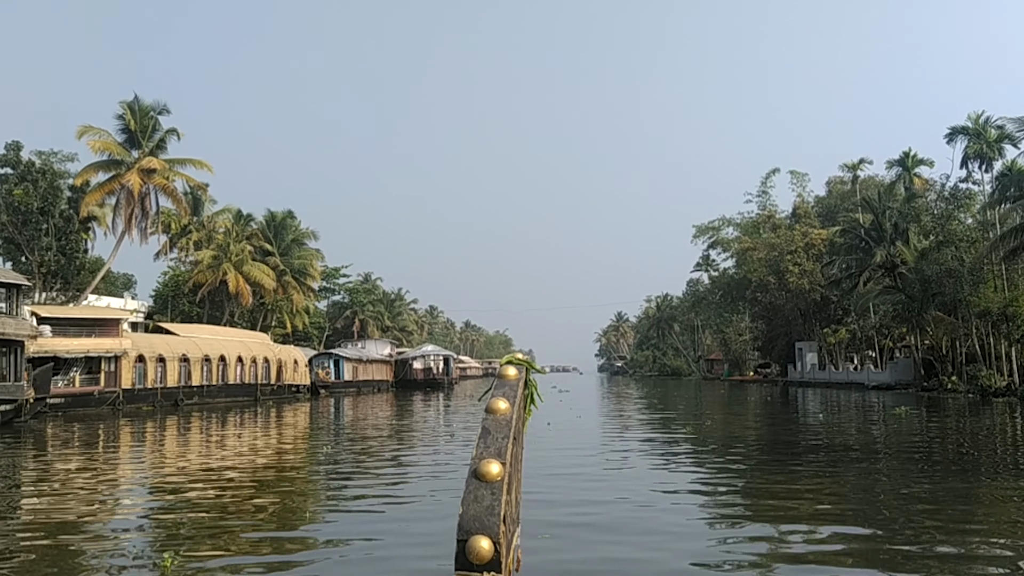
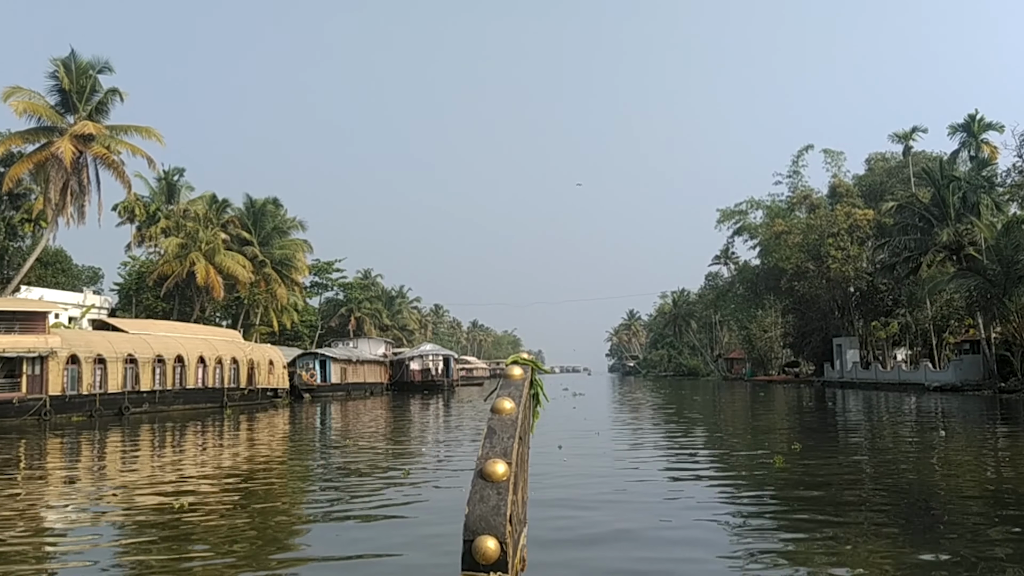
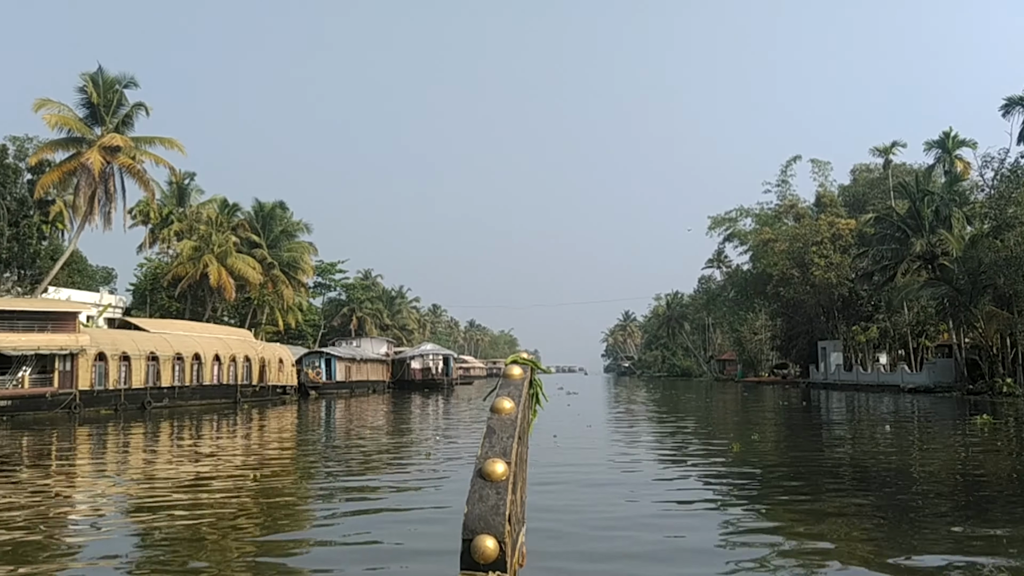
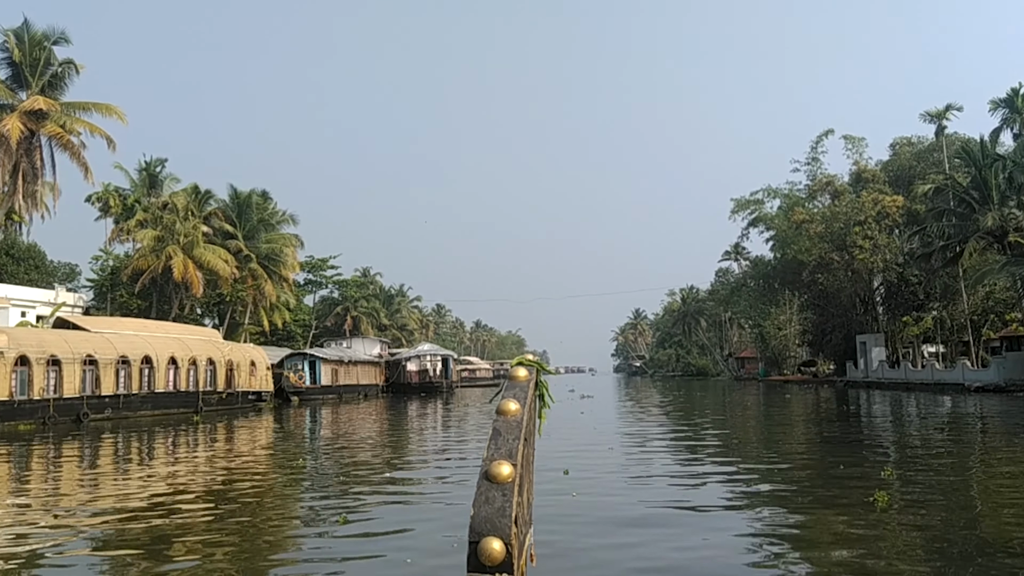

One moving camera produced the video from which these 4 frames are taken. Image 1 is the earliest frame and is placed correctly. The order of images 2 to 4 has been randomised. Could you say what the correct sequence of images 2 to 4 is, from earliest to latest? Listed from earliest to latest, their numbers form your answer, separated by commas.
3, 2, 4
